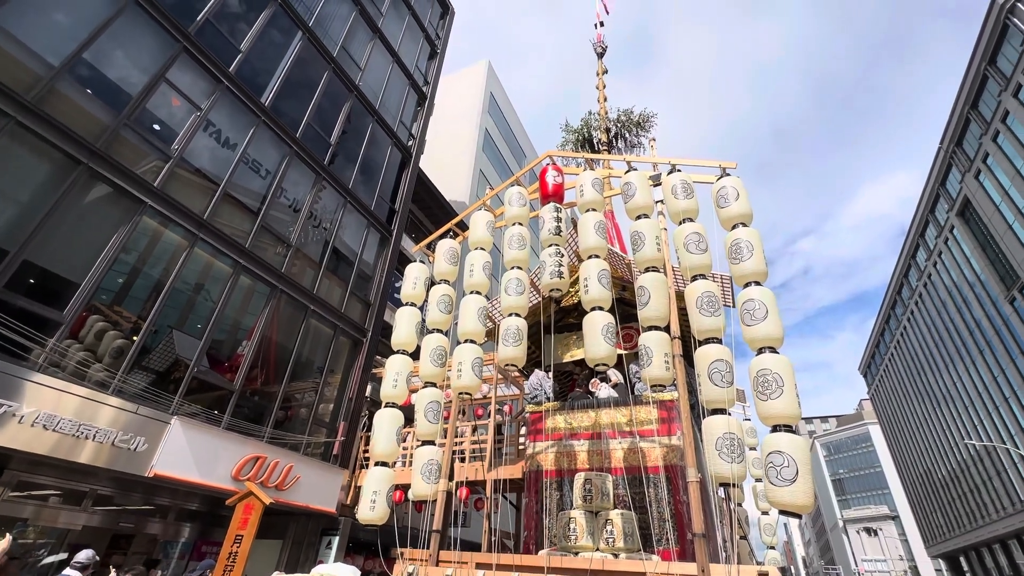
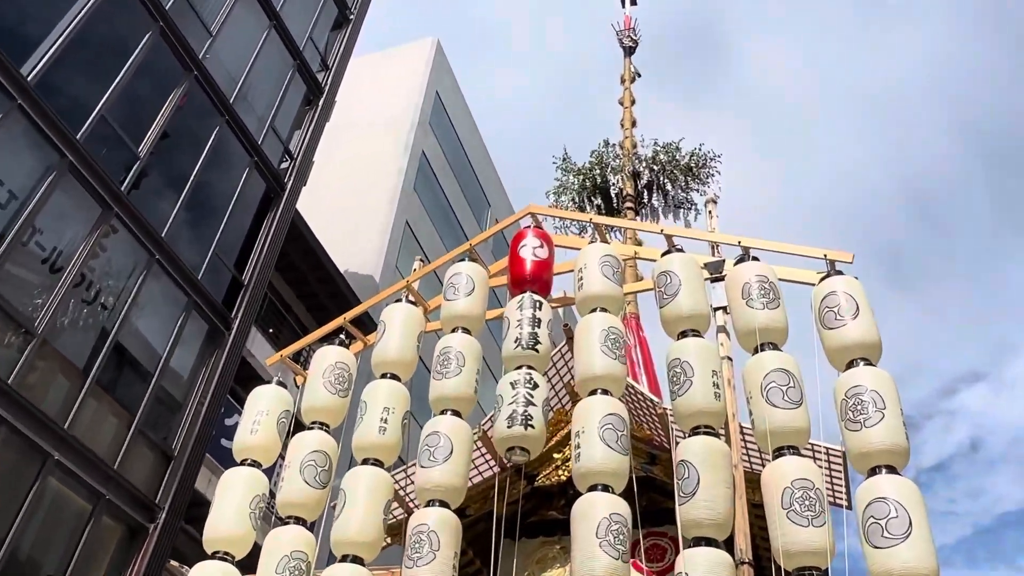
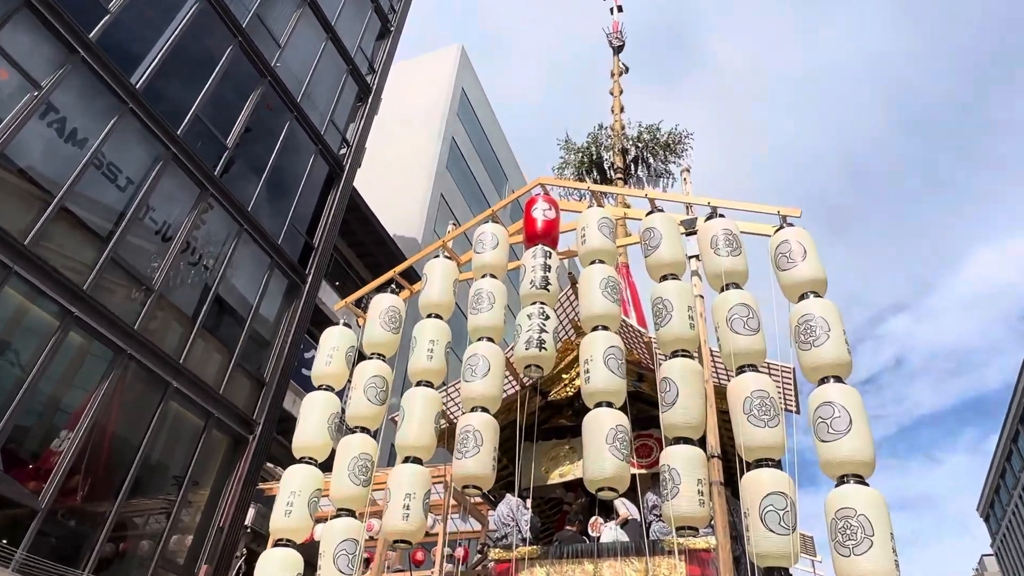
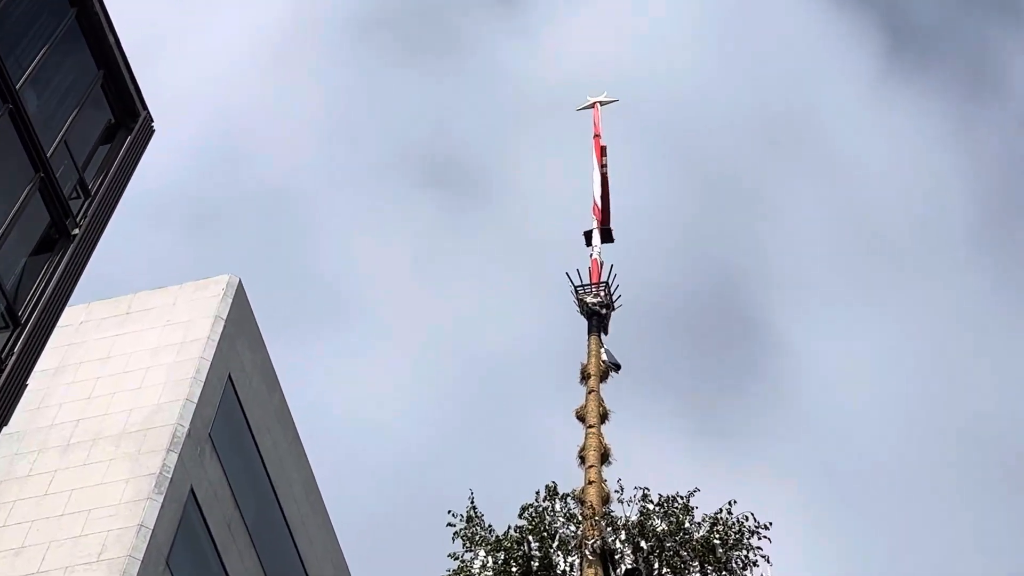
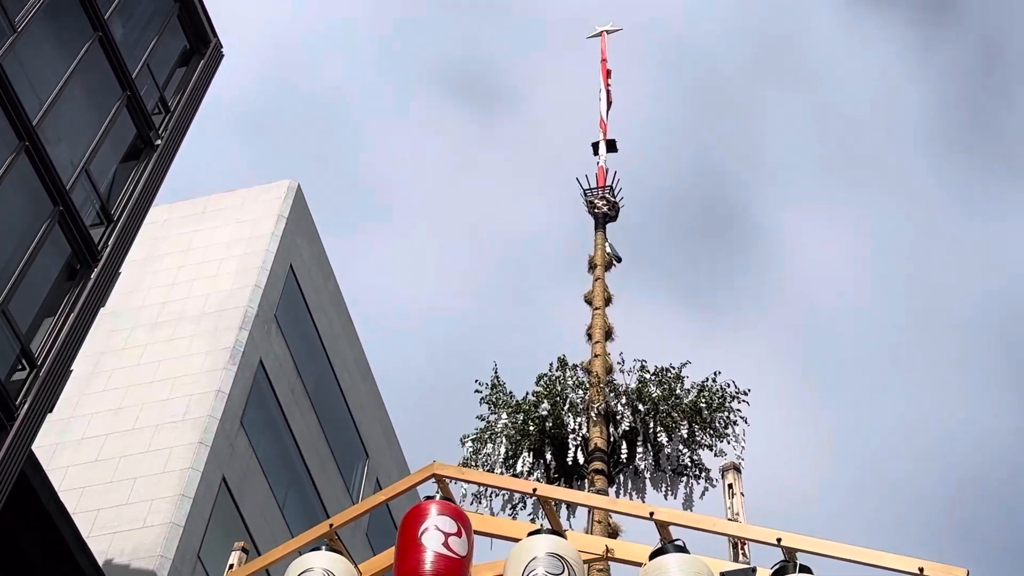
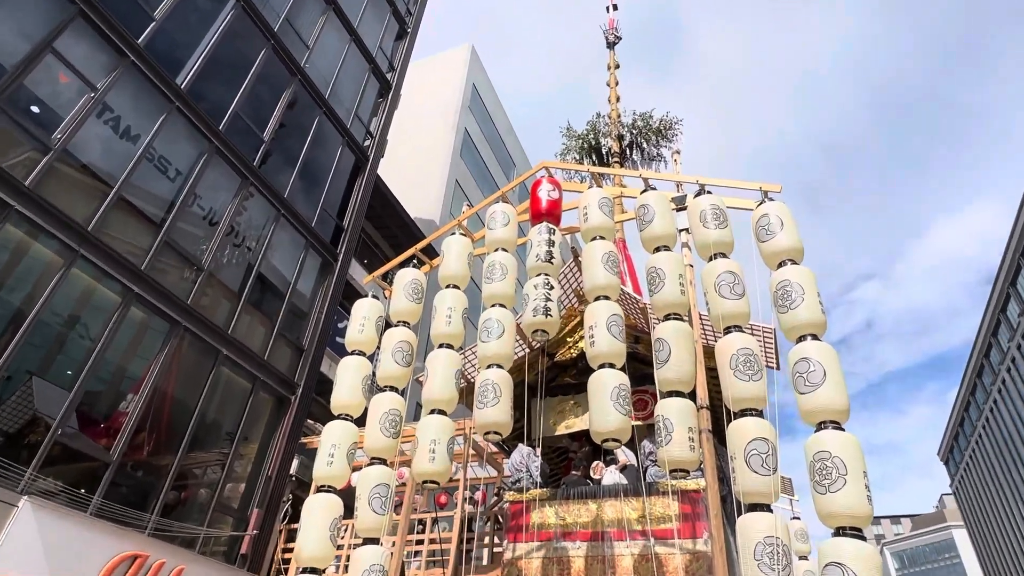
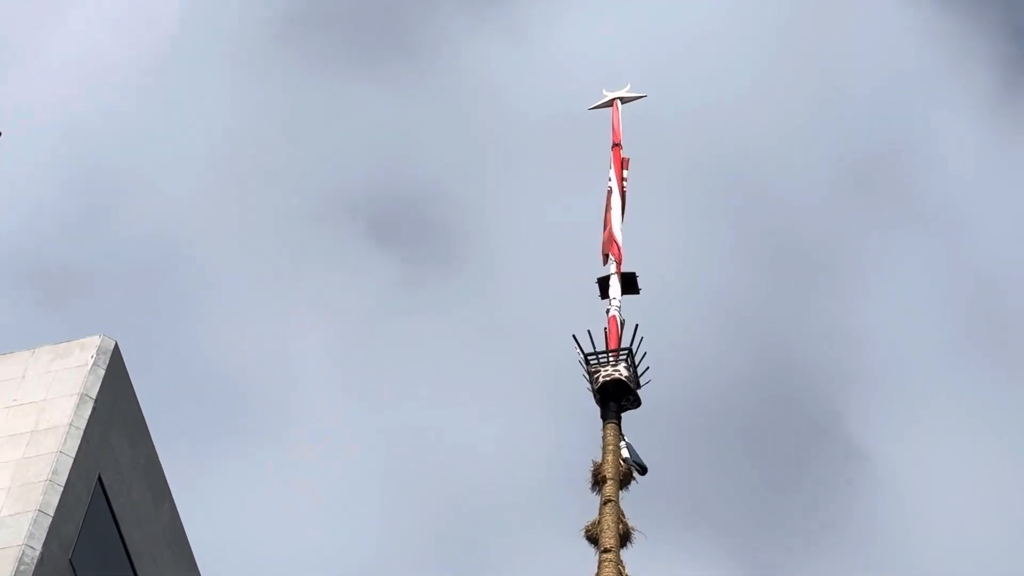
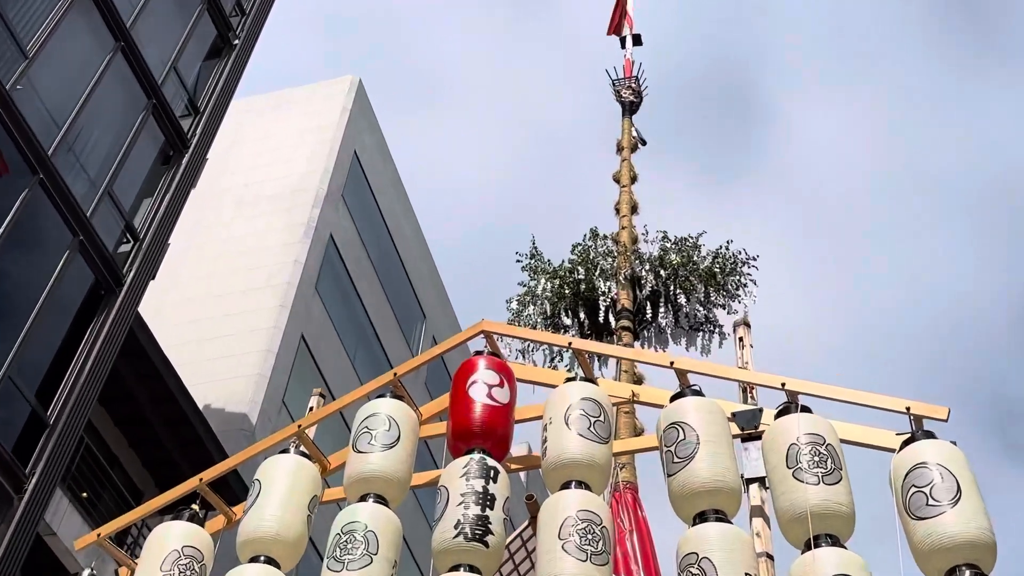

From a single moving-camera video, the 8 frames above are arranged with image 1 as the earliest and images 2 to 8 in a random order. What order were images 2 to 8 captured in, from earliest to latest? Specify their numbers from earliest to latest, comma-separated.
6, 3, 2, 8, 5, 4, 7
